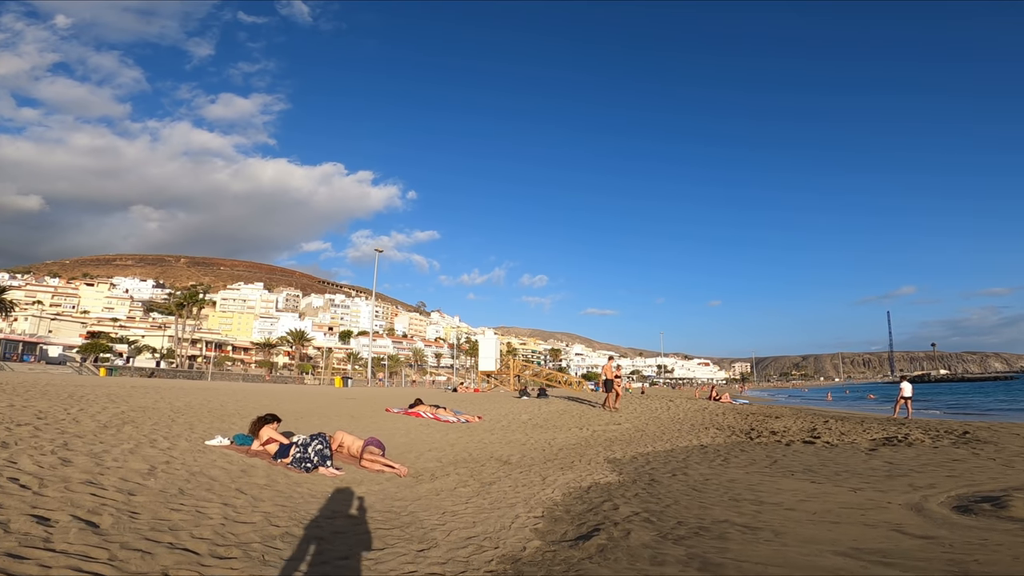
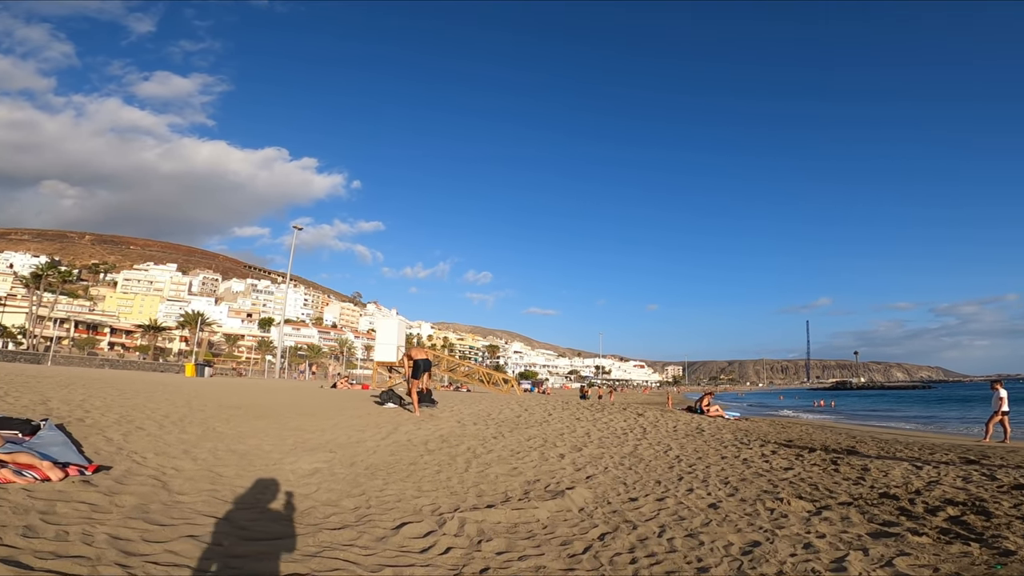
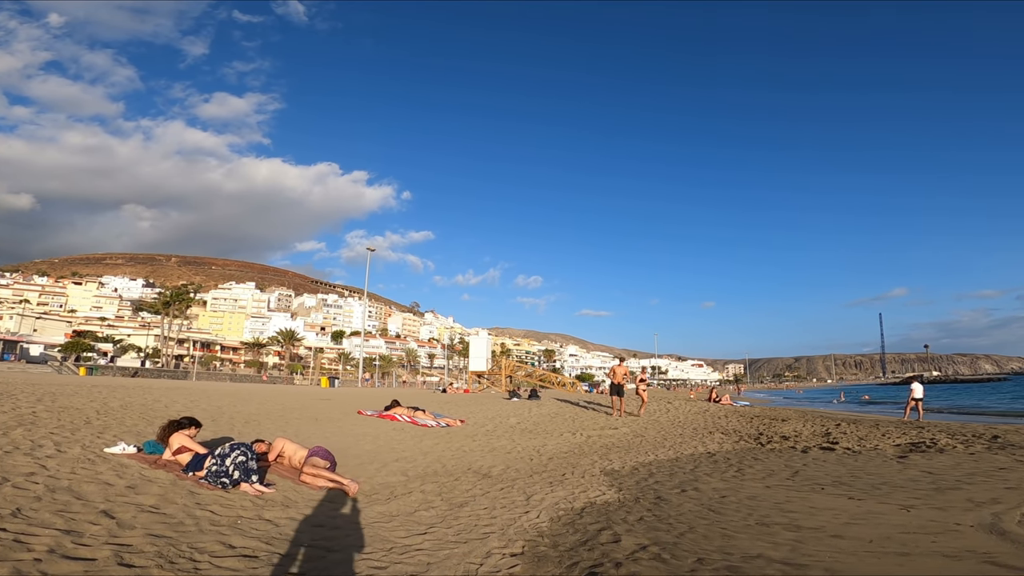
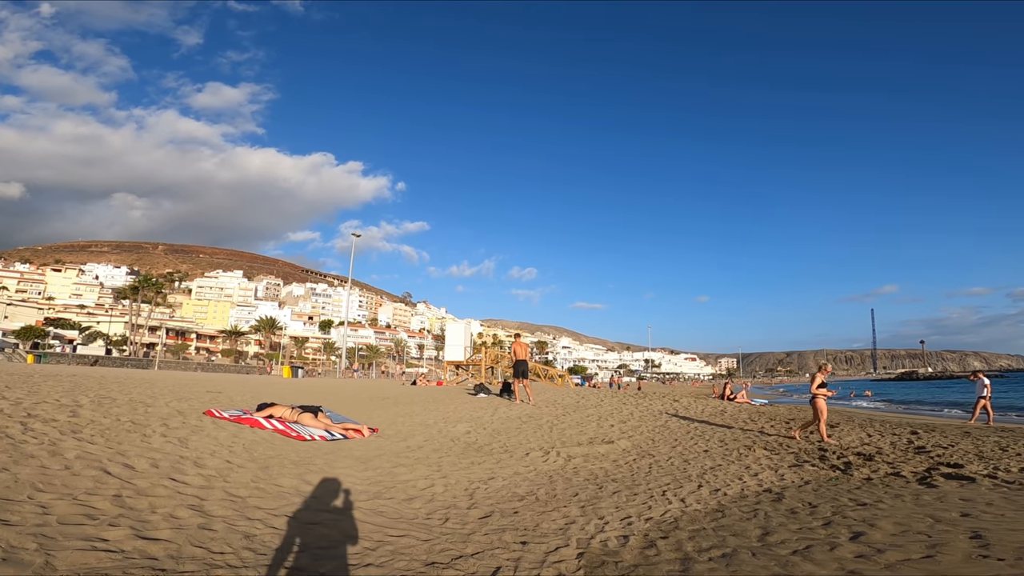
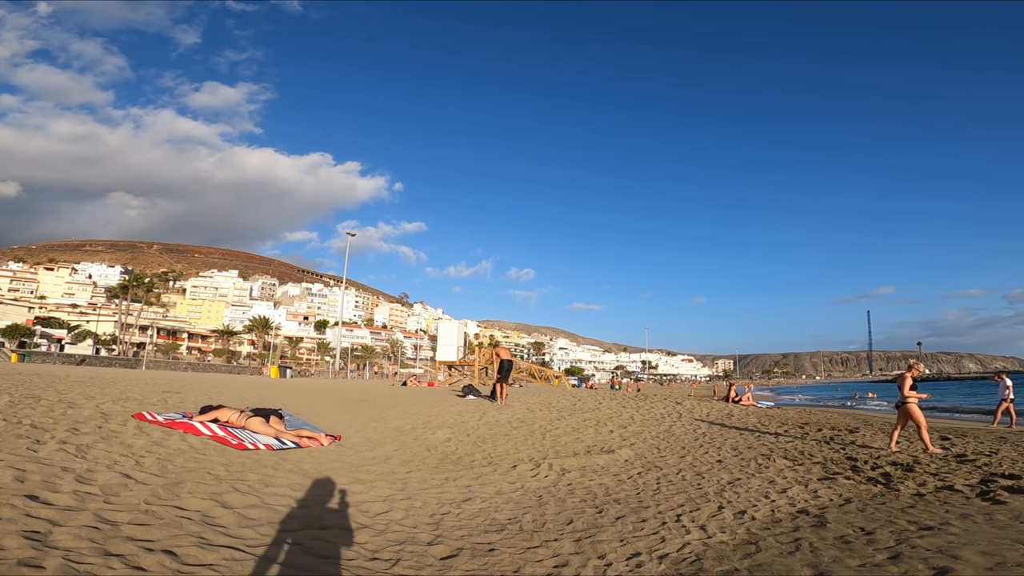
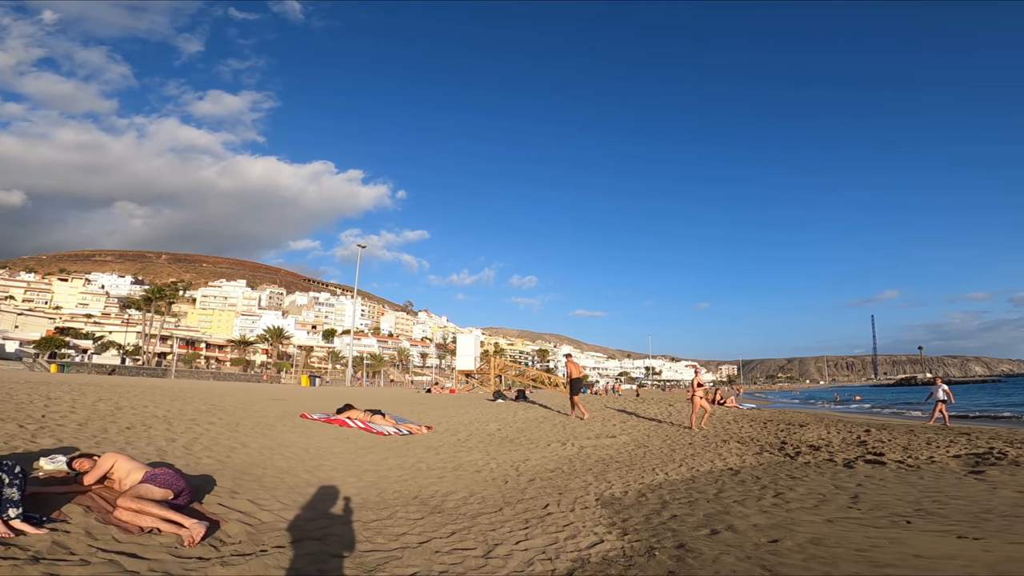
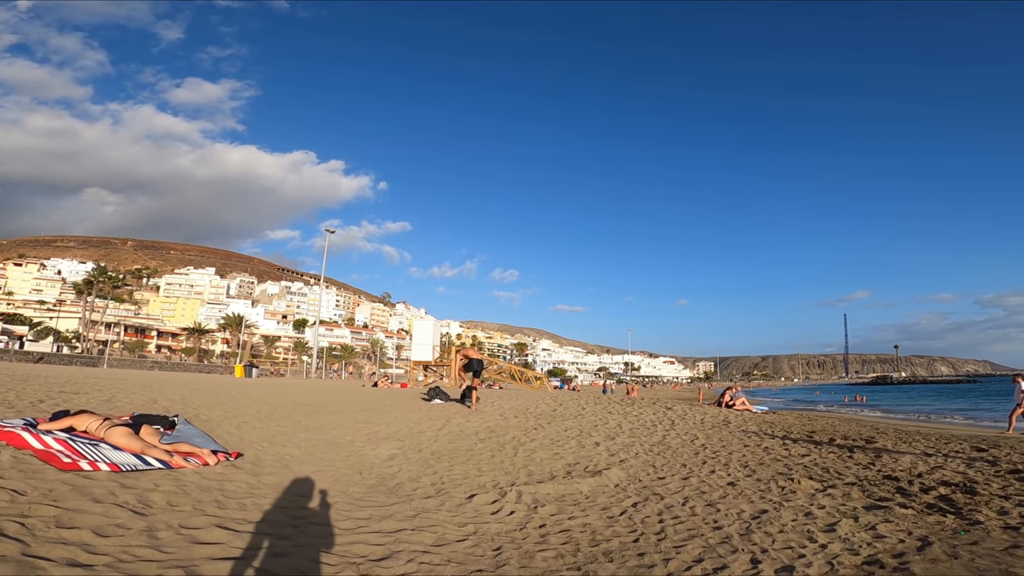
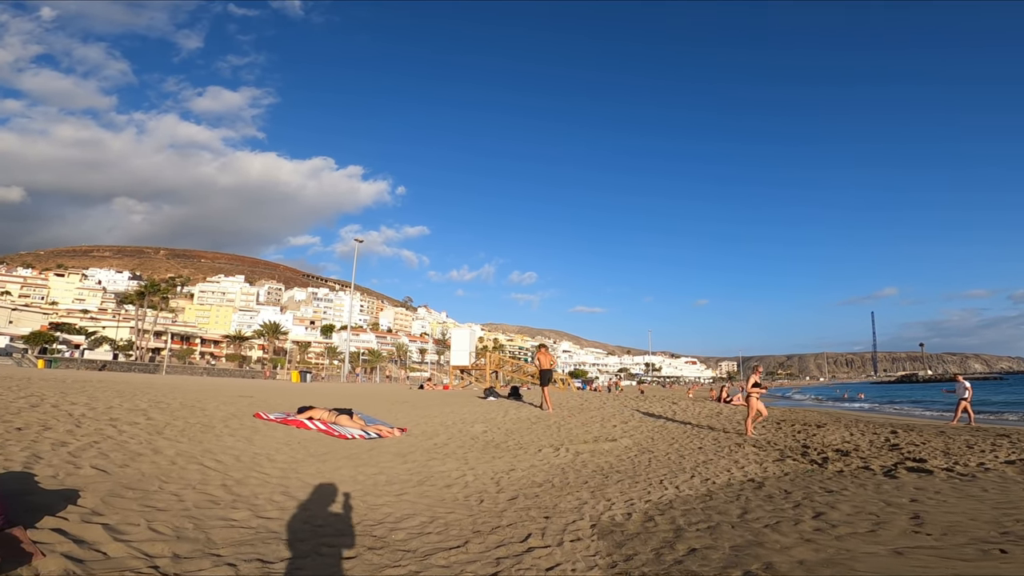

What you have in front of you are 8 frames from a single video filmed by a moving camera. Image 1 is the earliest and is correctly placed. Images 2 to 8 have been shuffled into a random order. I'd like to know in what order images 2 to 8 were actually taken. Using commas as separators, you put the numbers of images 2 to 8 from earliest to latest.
3, 6, 8, 4, 5, 7, 2
